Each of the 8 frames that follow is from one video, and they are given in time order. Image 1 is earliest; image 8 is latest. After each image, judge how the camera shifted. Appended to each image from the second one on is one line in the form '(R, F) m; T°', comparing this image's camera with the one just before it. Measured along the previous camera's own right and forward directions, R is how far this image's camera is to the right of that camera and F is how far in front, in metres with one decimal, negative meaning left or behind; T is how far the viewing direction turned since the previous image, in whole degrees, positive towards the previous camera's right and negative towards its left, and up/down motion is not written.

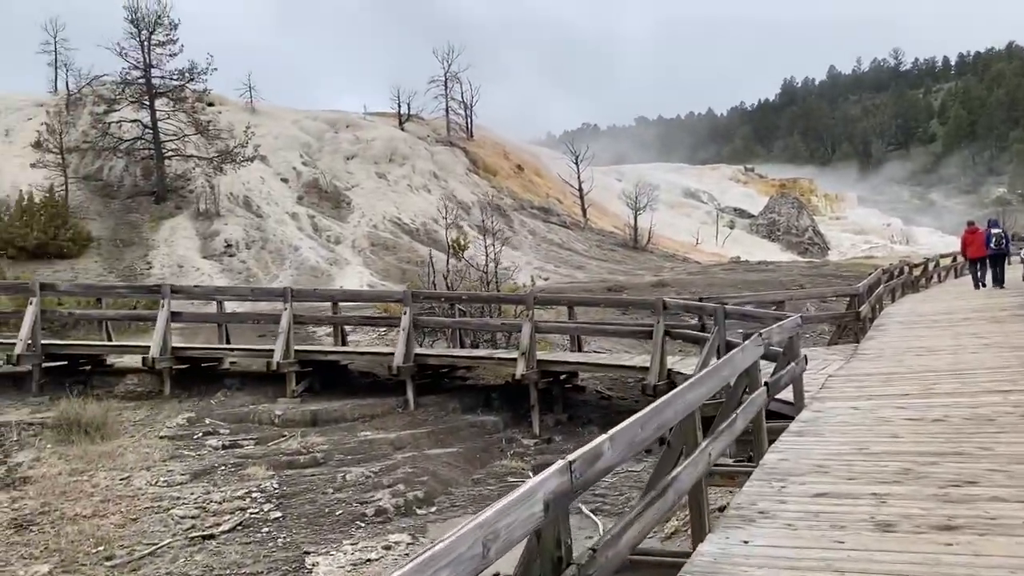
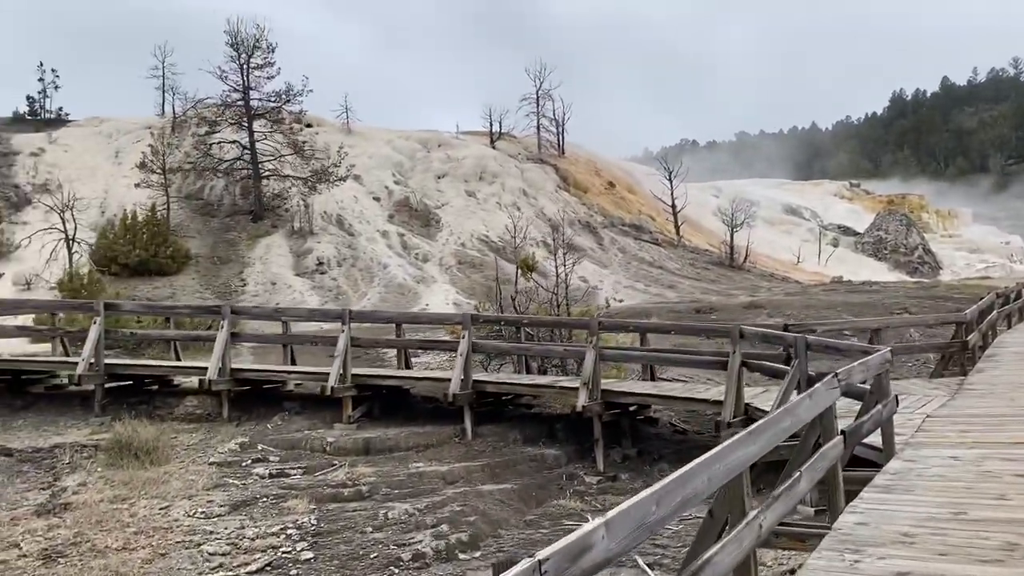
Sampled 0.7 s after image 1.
(+0.4, +0.7) m; -6°
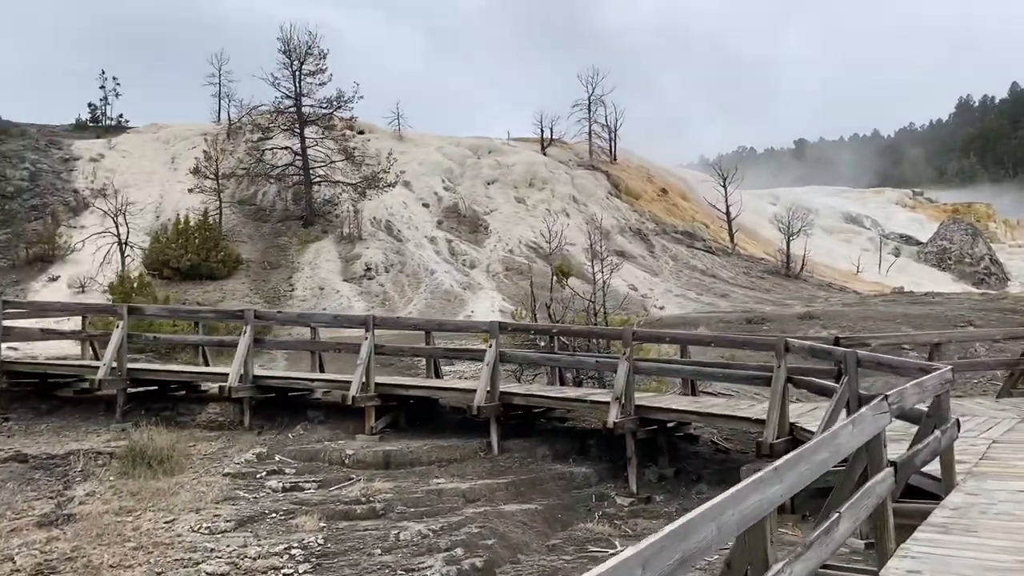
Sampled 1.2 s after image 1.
(+0.3, +0.6) m; -3°
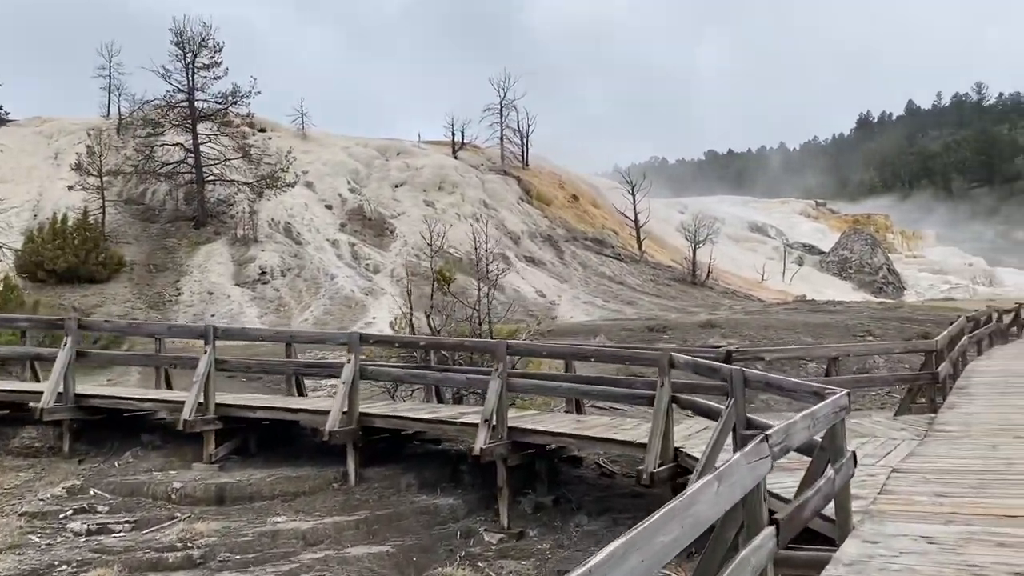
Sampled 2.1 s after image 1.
(+0.6, +1.1) m; +5°
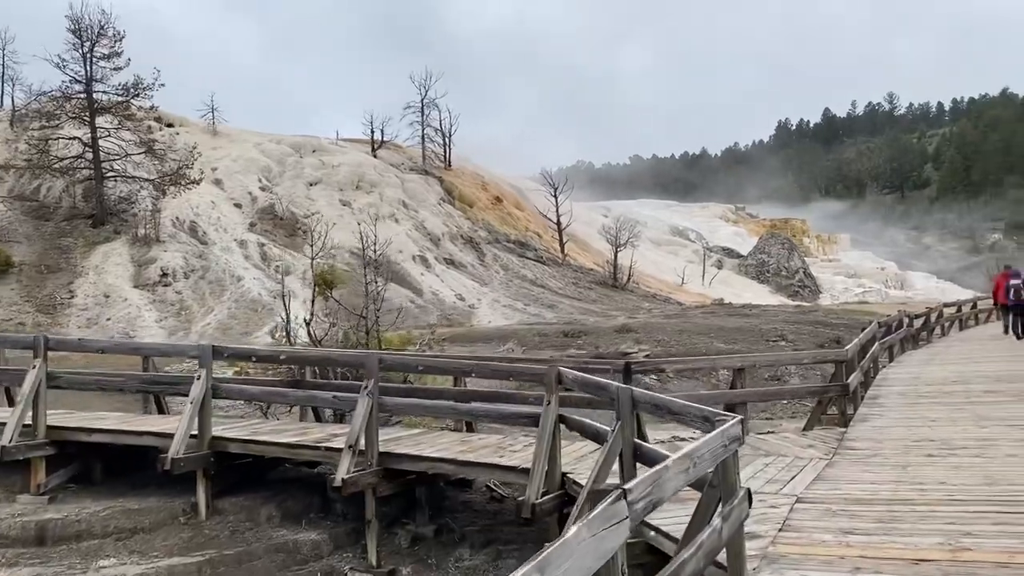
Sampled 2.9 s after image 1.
(+0.5, +0.9) m; +5°
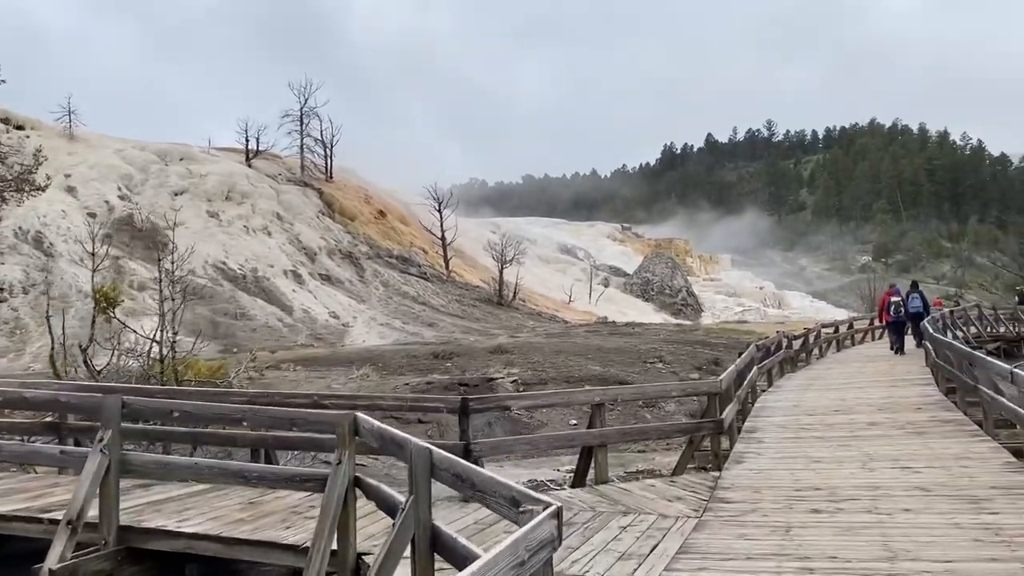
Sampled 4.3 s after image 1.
(+0.7, +1.6) m; +7°
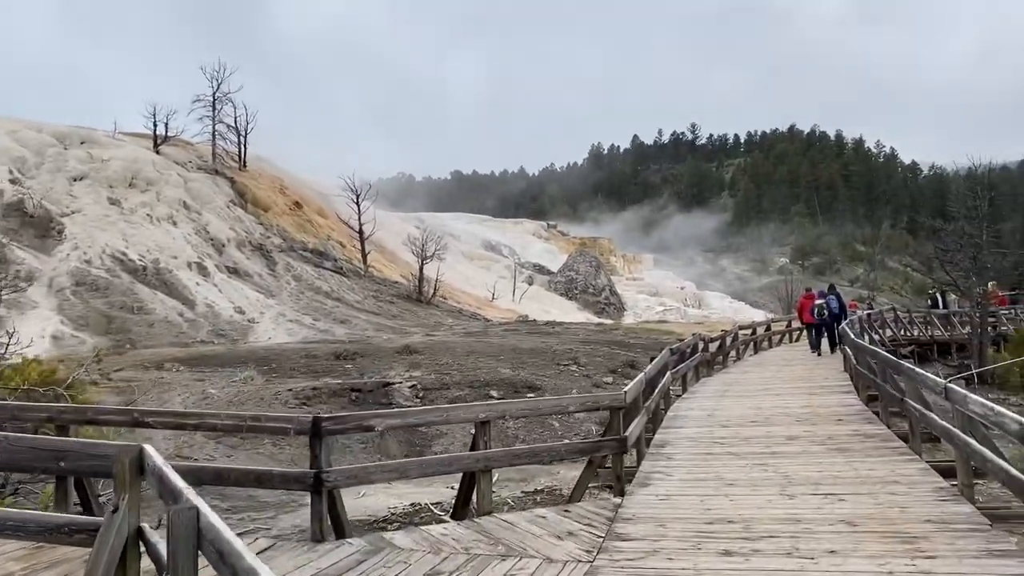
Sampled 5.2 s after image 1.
(+0.4, +1.1) m; +5°
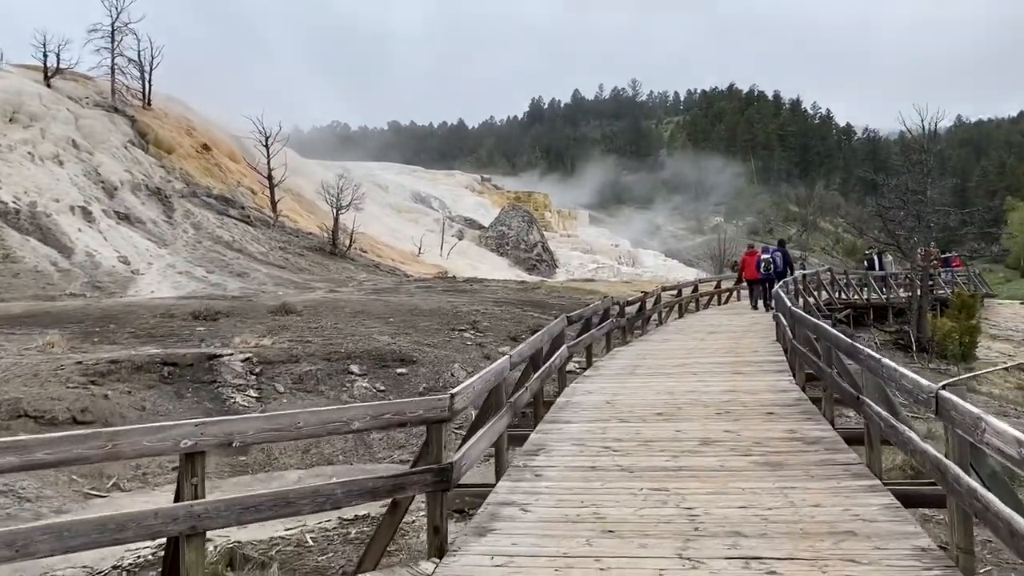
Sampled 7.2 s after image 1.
(+0.9, +2.6) m; +4°
